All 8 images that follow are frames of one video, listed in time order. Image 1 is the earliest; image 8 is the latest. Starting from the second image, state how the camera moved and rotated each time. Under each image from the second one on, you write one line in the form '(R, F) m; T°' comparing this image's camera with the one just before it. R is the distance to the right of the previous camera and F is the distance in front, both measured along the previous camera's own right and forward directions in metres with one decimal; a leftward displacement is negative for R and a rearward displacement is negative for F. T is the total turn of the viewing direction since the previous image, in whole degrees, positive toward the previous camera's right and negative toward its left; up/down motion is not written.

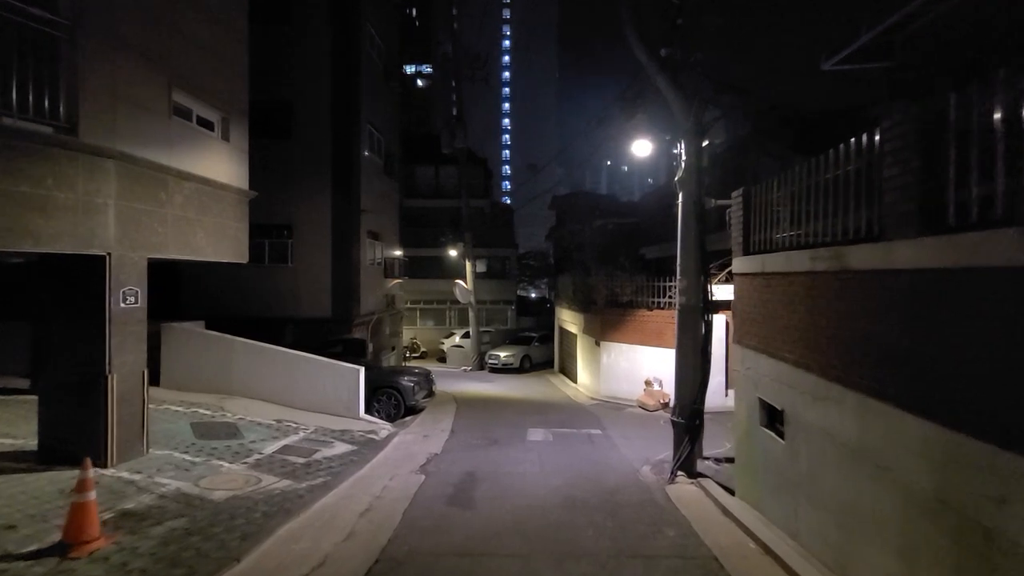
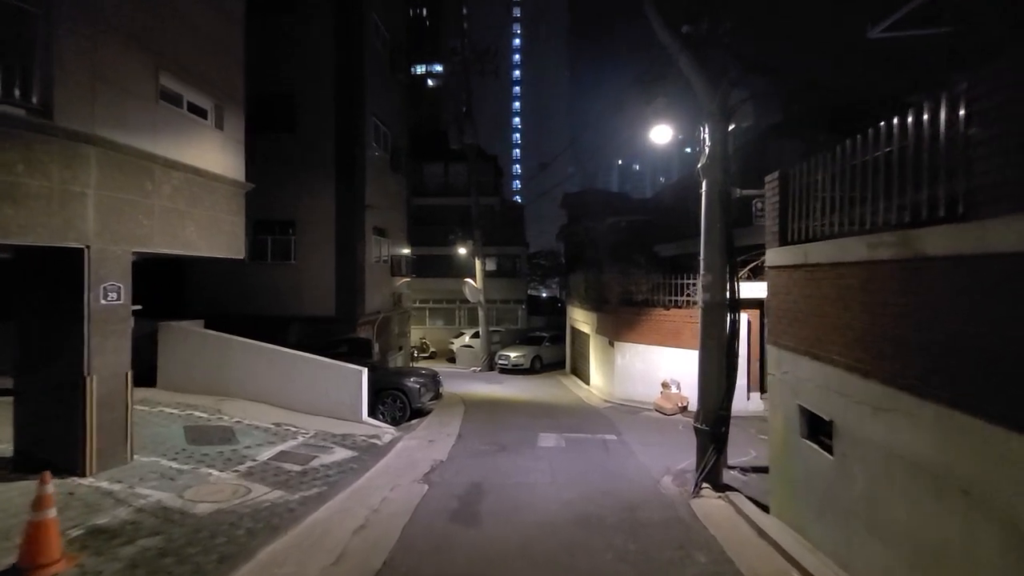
(0.0, +0.7) m; -1°
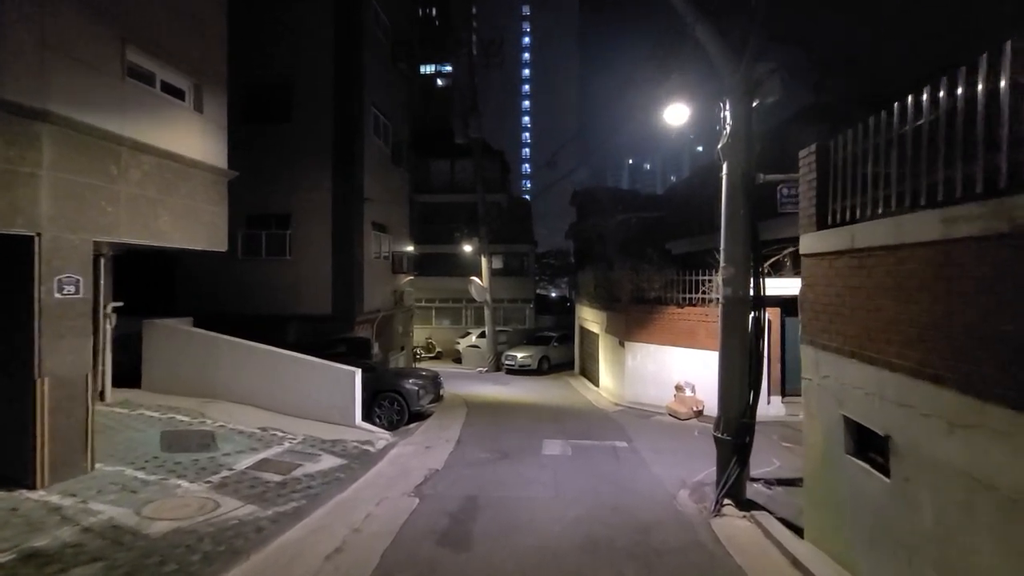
(+0.2, +0.8) m; -1°
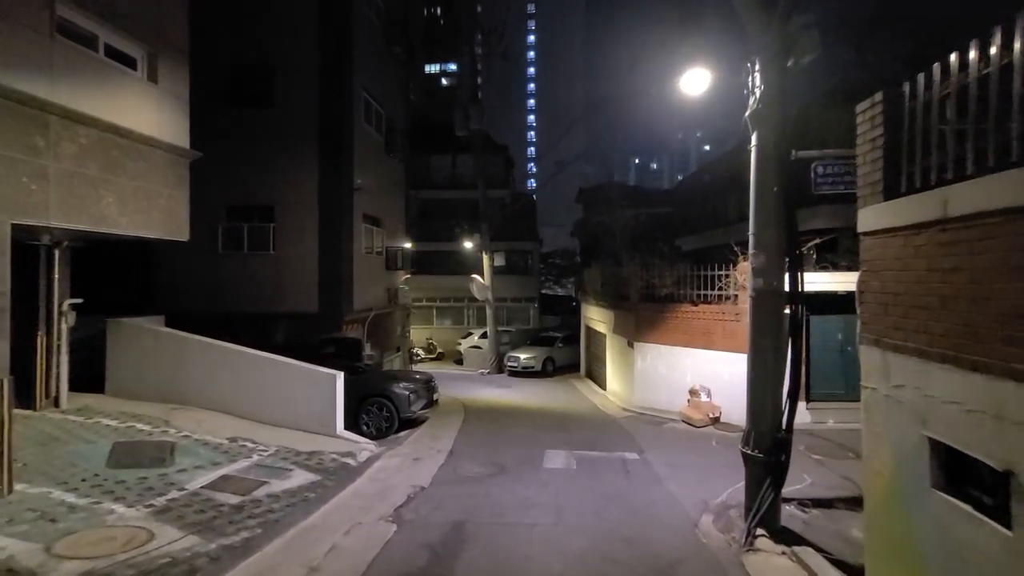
(+0.2, +1.1) m; -1°
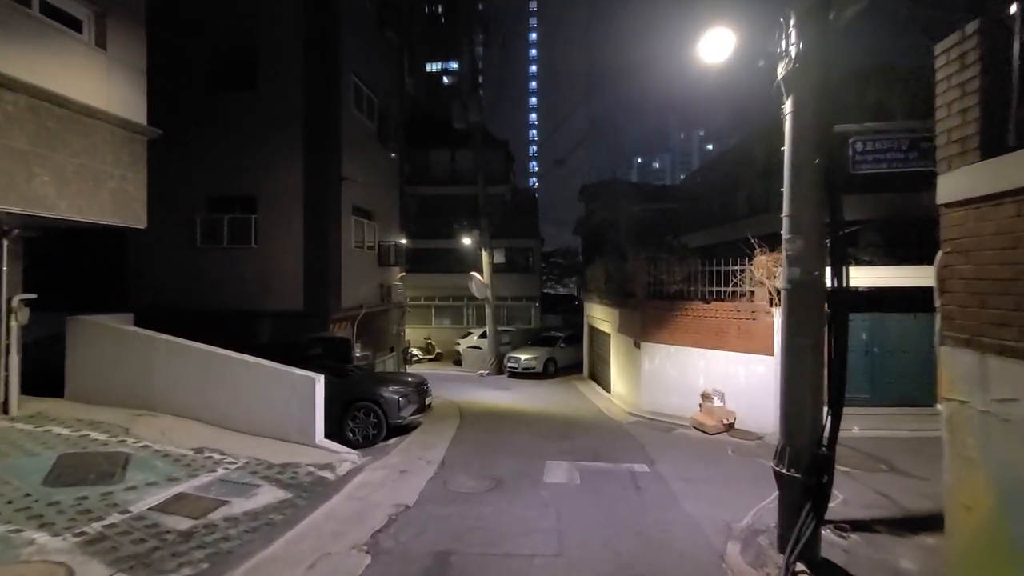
(+0.1, +1.0) m; 0°
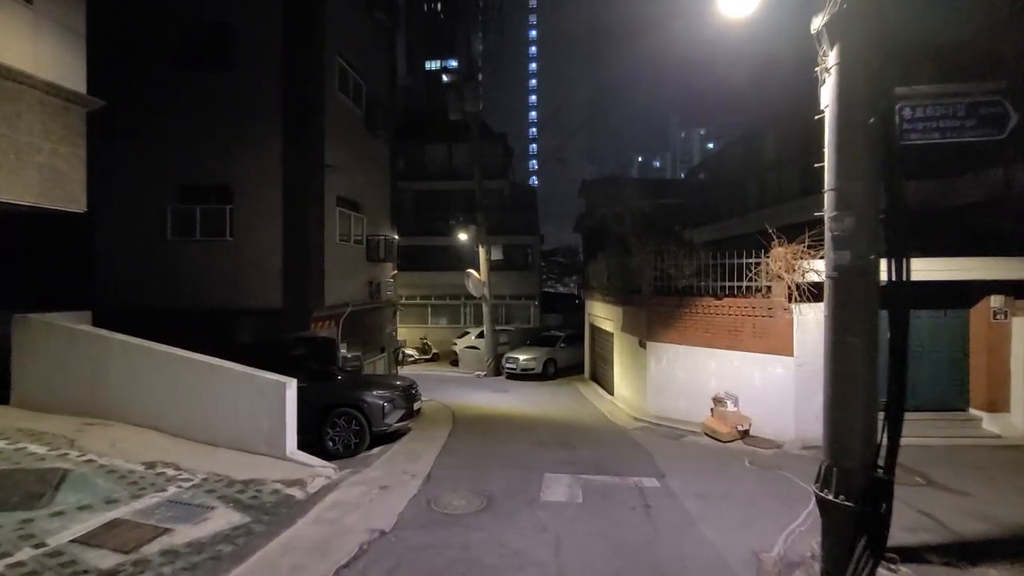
(+0.1, +1.0) m; 0°
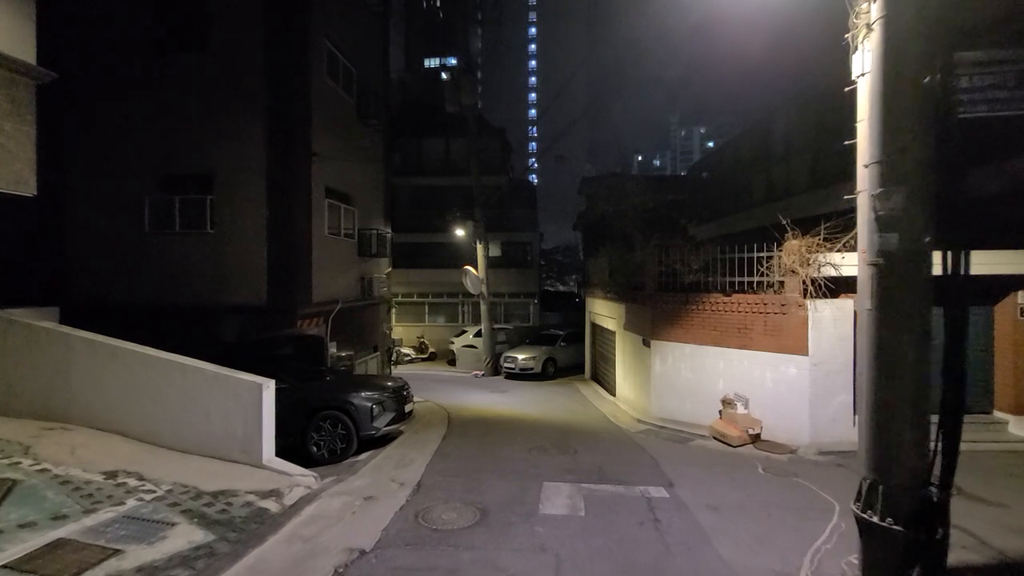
(+0.1, +0.7) m; 0°
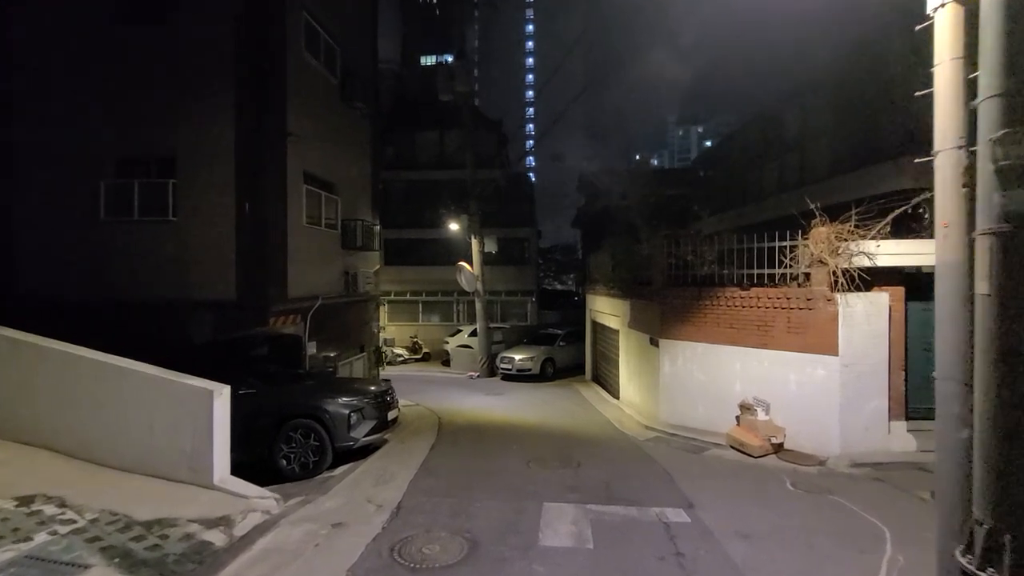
(0.0, +1.1) m; 0°
